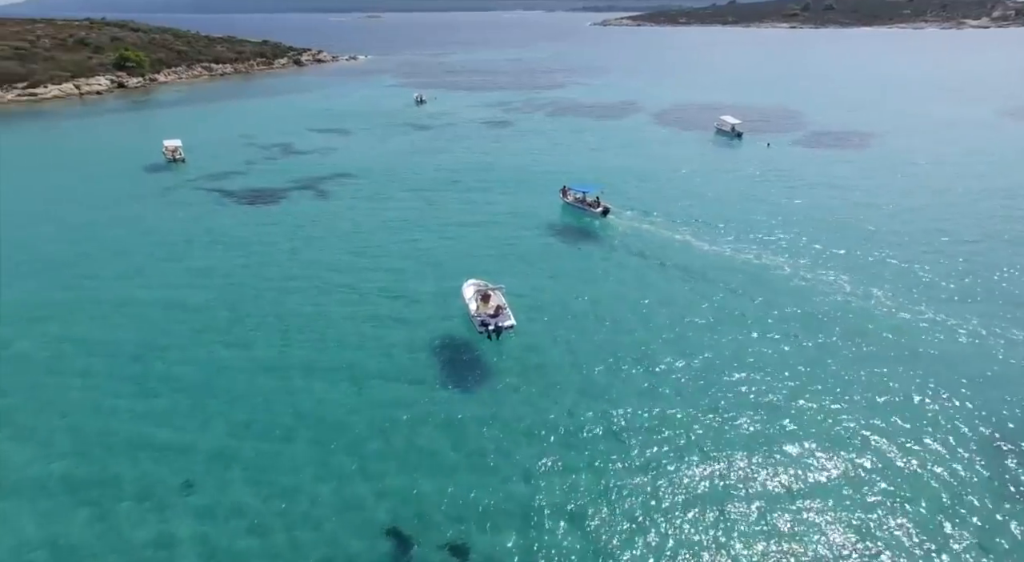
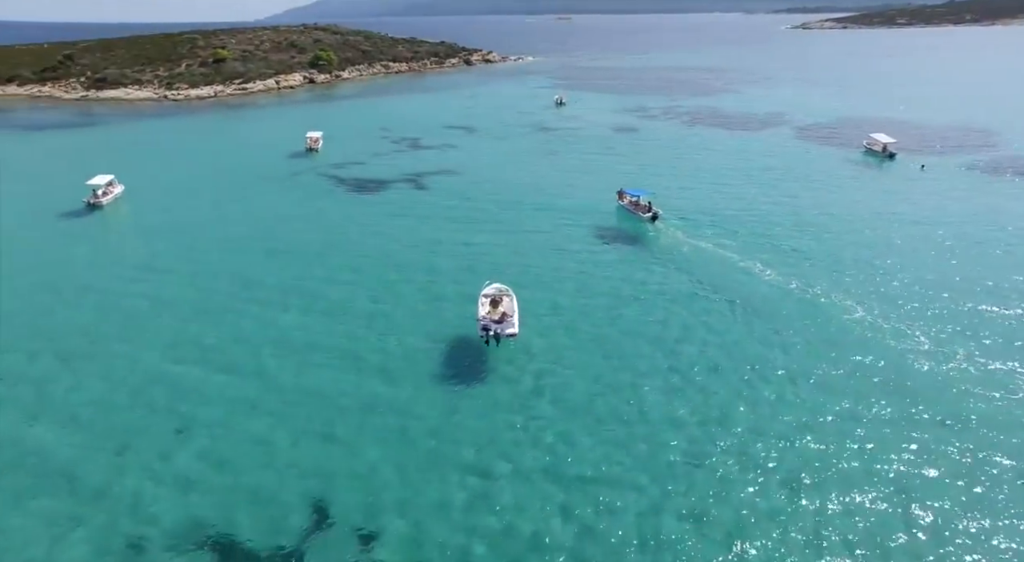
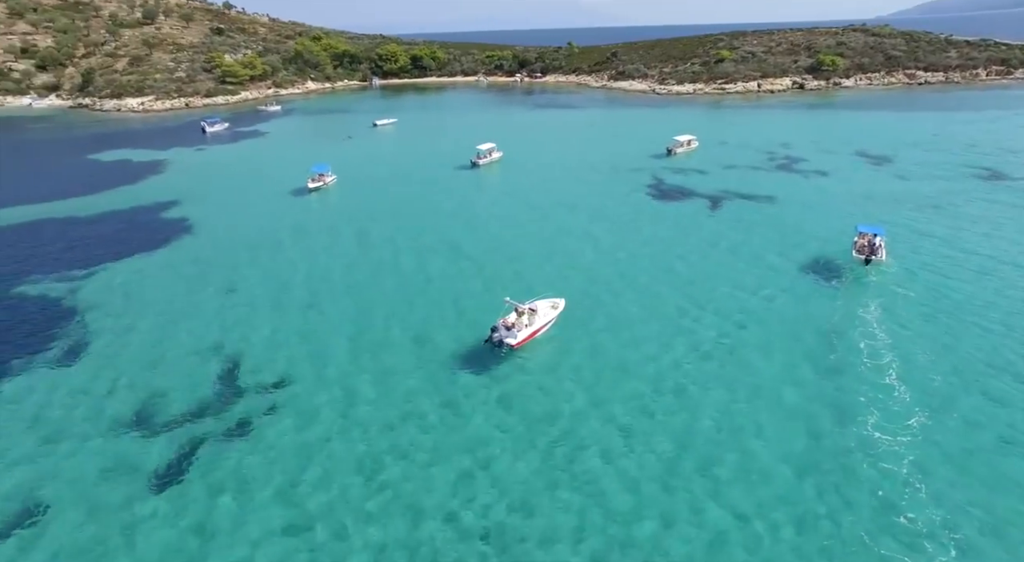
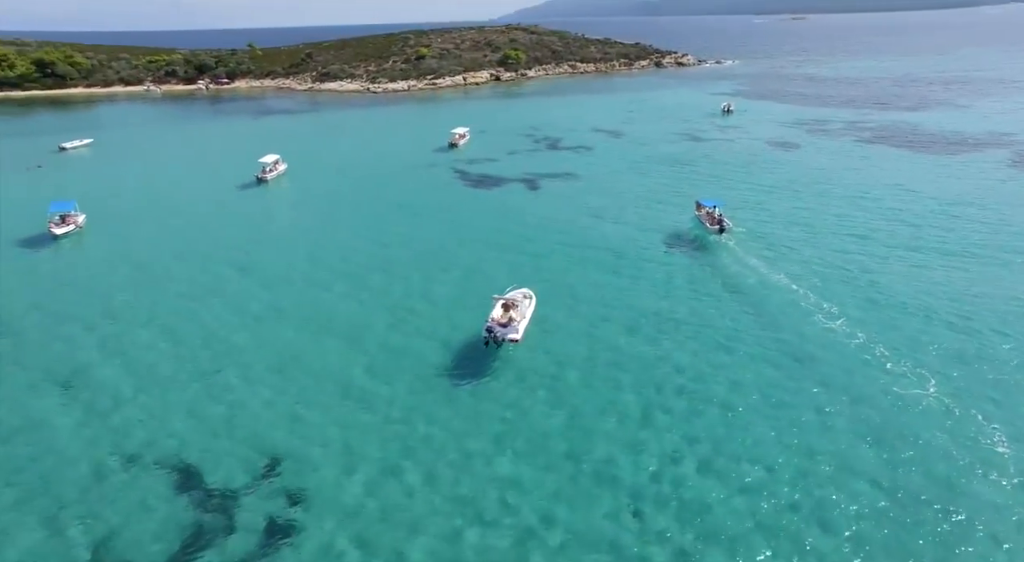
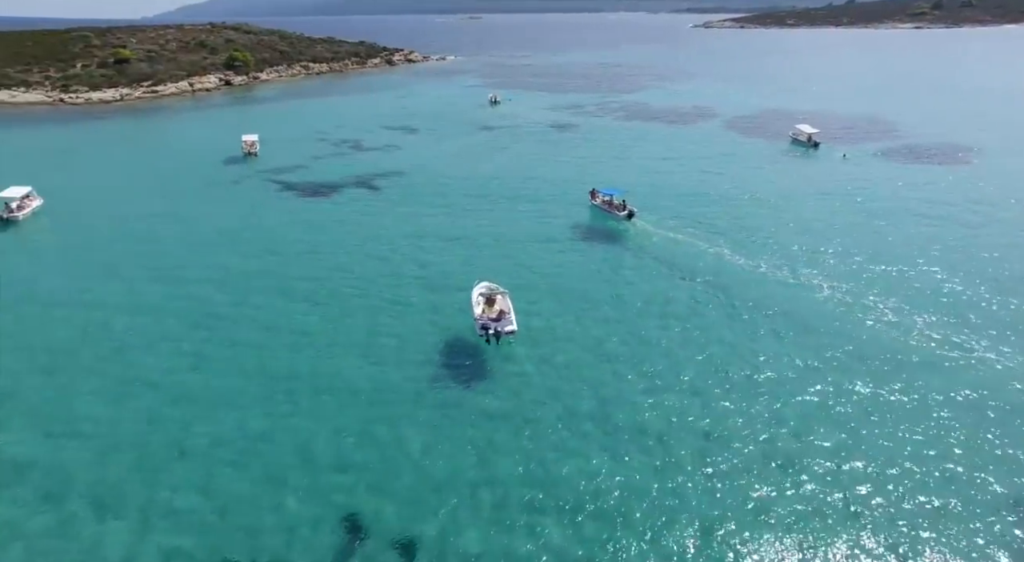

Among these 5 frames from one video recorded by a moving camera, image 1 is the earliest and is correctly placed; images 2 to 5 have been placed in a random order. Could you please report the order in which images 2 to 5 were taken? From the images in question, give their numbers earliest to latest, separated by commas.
5, 2, 4, 3
